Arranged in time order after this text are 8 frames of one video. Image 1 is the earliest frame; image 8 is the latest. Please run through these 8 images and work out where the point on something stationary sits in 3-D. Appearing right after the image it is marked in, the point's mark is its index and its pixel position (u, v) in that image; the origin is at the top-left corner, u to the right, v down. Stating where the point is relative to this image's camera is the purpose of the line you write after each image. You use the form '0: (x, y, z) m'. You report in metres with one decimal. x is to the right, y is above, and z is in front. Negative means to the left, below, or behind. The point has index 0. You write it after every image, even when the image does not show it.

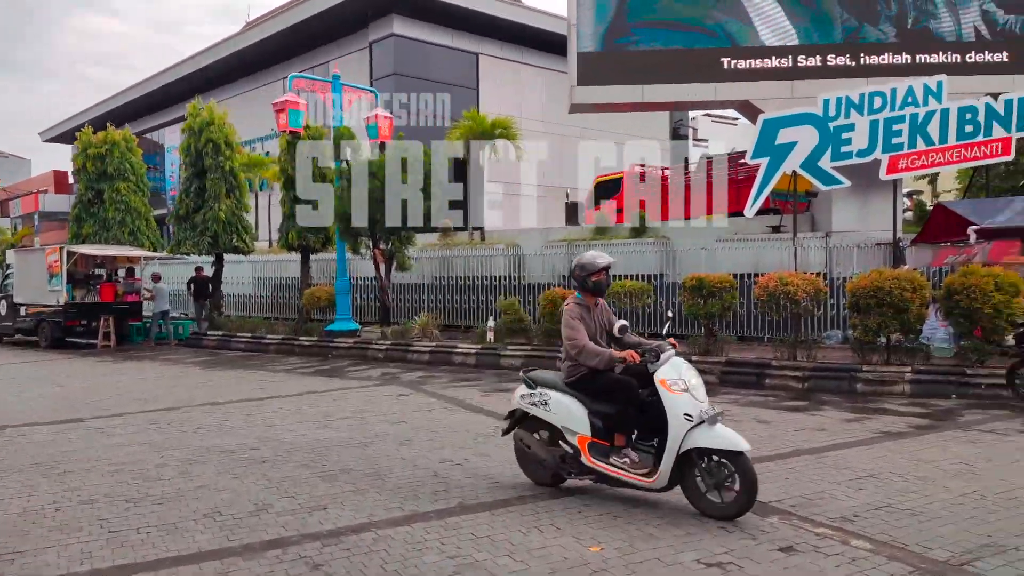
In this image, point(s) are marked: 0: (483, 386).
0: (-0.3, -1.2, +9.6) m
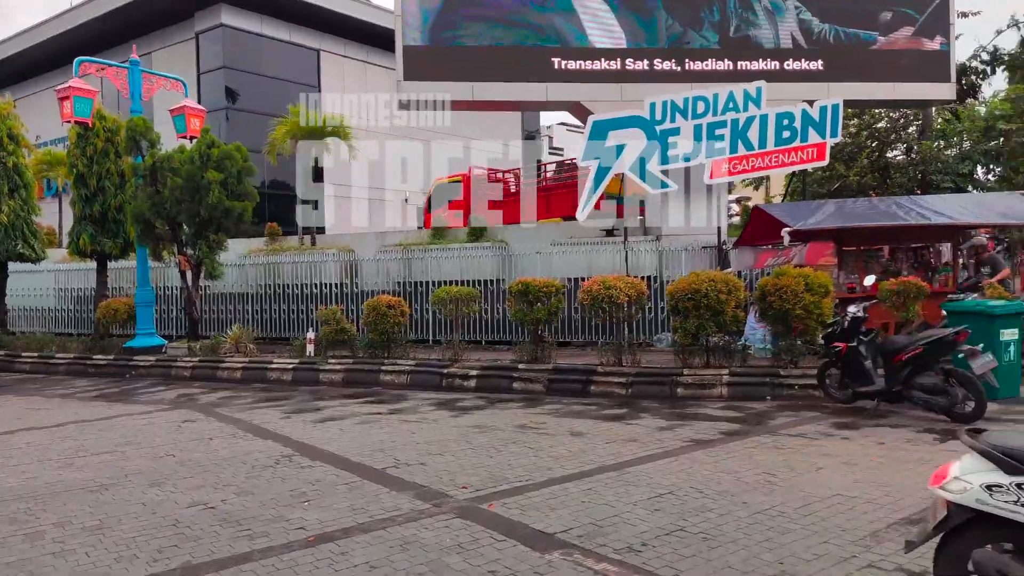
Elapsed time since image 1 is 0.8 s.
0: (-2.6, -1.4, +8.6) m
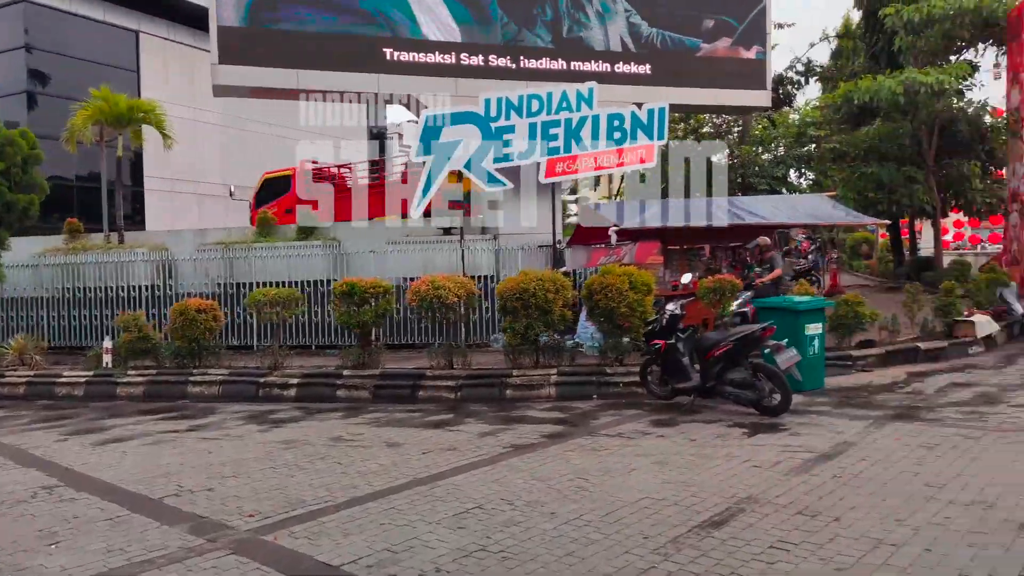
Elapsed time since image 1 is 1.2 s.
0: (-4.5, -1.4, +7.6) m
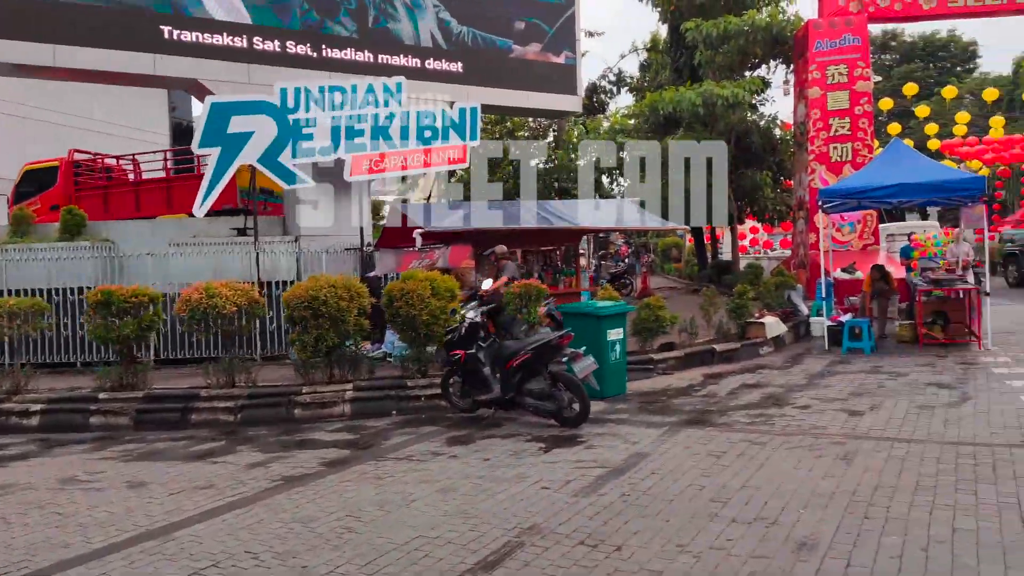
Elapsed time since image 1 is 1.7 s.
0: (-6.3, -1.5, +5.8) m
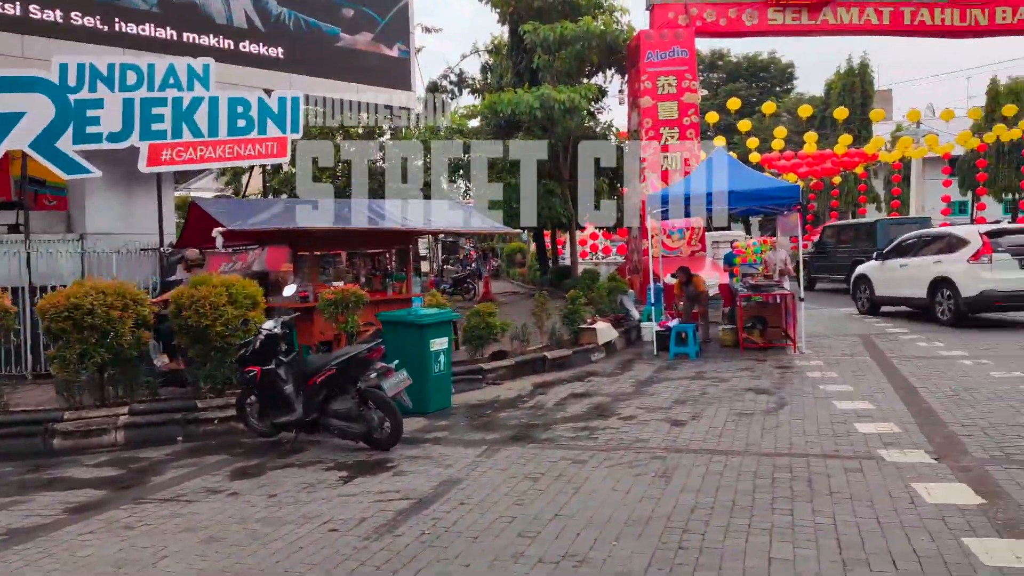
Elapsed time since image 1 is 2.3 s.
0: (-7.6, -1.5, +3.8) m
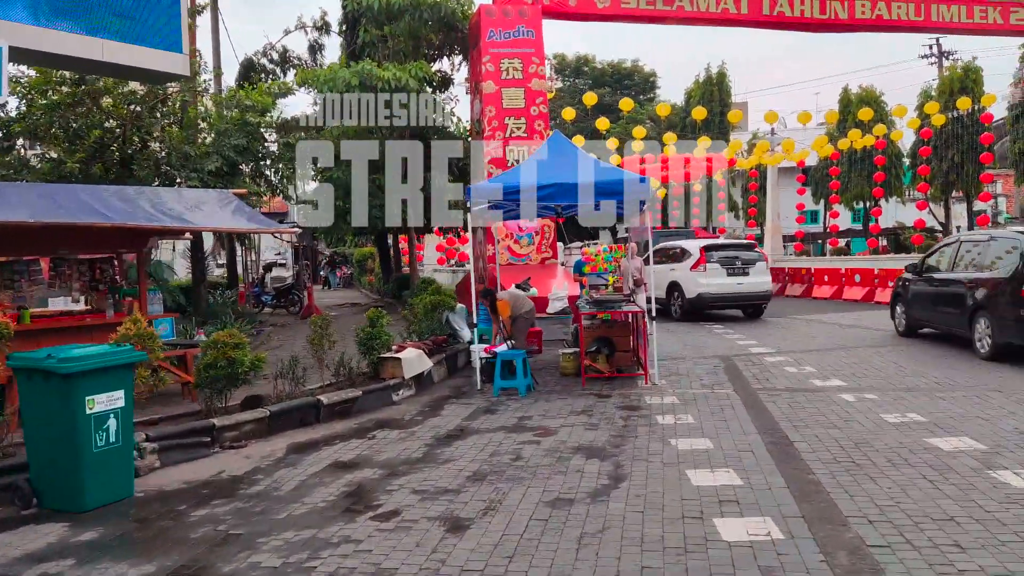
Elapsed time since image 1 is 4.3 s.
0: (-8.8, -1.7, 0.0) m
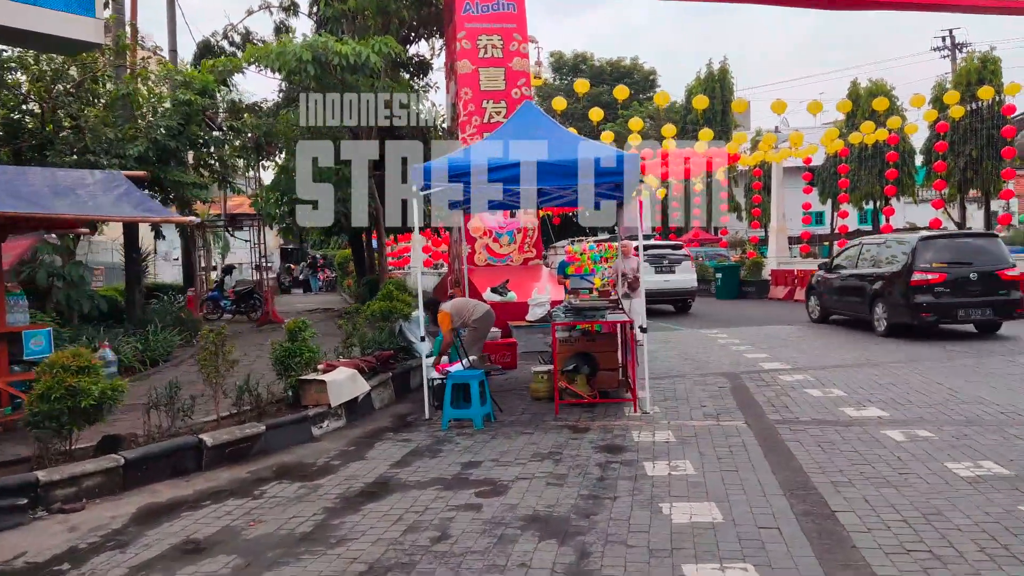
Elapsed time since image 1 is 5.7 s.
0: (-9.2, -1.7, -1.8) m
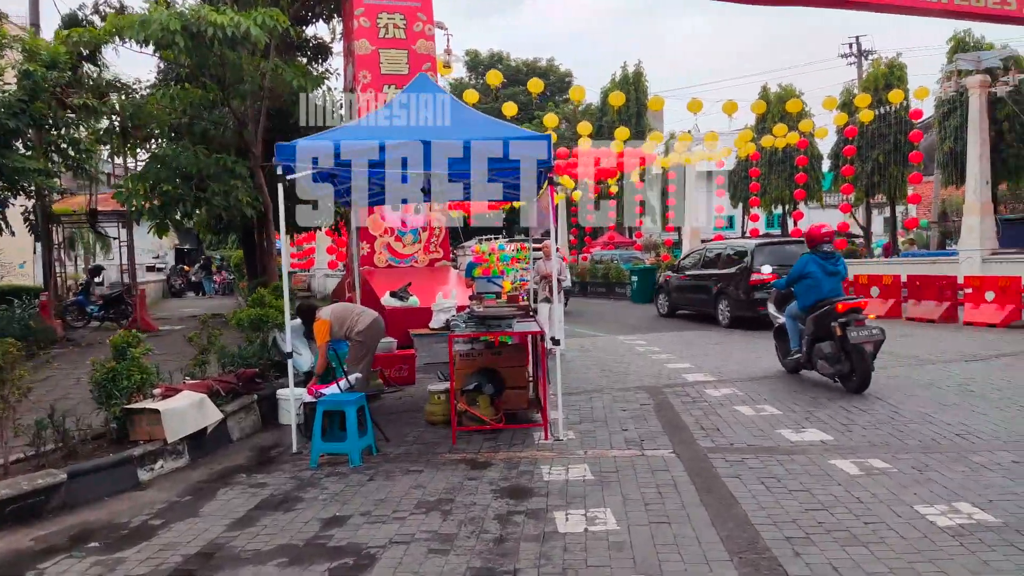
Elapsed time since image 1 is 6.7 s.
0: (-9.0, -1.7, -3.9) m
